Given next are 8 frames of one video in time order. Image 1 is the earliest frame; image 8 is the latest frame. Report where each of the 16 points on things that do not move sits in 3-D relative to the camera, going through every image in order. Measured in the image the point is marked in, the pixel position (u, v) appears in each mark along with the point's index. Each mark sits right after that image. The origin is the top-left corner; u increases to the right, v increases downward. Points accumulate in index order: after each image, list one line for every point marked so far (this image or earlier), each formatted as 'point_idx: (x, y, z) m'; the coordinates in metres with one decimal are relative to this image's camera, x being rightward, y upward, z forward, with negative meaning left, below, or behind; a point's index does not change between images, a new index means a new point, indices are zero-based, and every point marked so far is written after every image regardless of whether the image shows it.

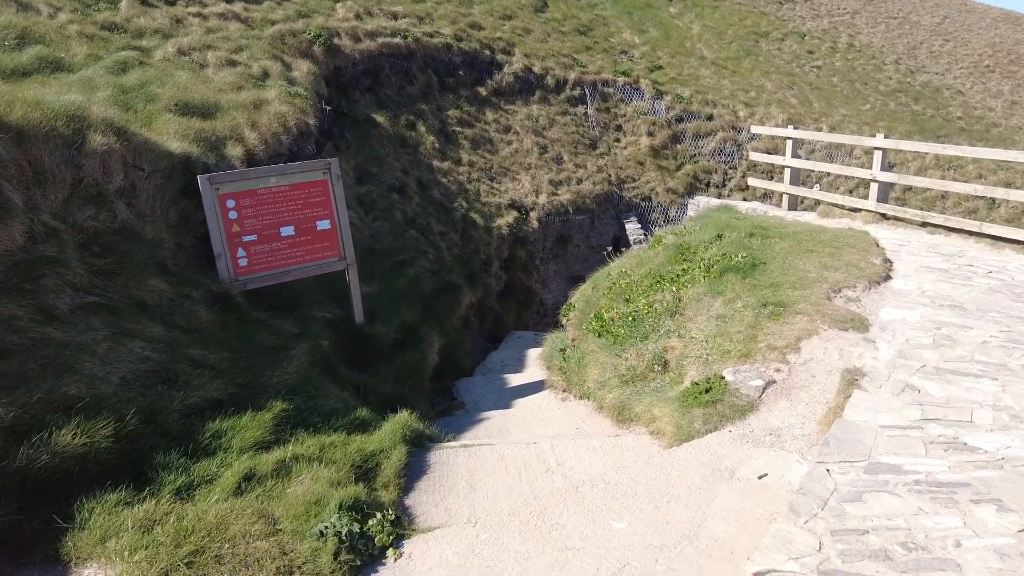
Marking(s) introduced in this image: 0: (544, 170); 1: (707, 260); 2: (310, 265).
0: (+0.9, +3.2, +17.5) m
1: (+2.6, +0.4, +8.5) m
2: (-2.4, +0.3, +7.8) m
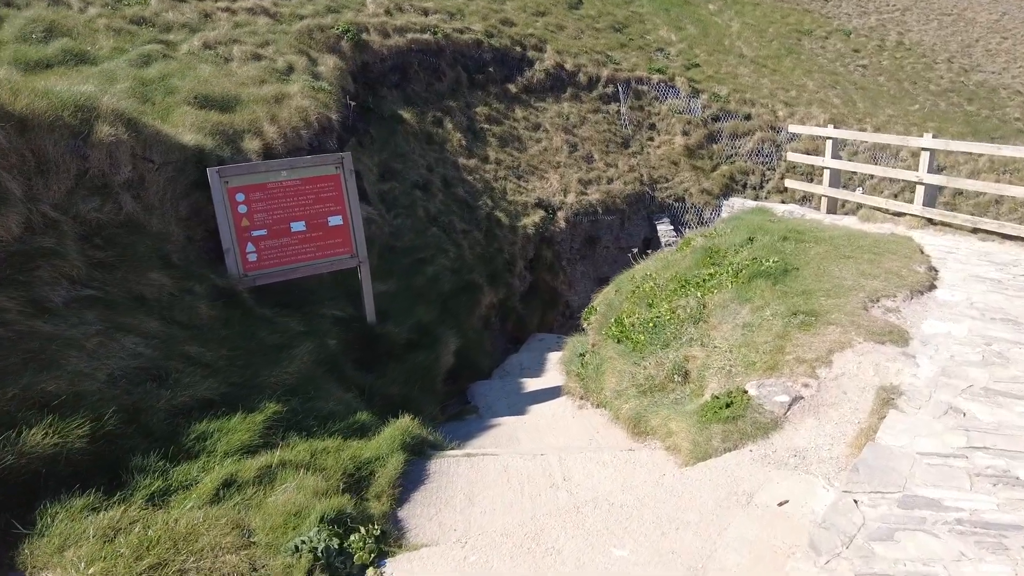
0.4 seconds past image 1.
0: (+1.6, +3.2, +17.1) m
1: (+2.8, +0.3, +8.1) m
2: (-2.3, +0.3, +7.6) m
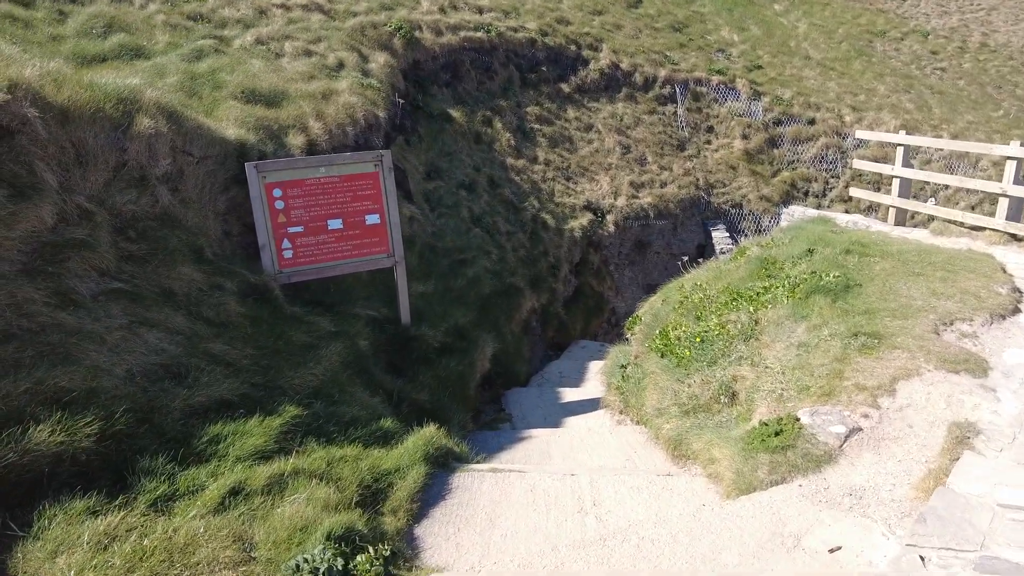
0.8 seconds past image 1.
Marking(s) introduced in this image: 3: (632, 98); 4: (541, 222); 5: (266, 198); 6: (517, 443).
0: (+2.9, +3.0, +16.7) m
1: (+3.3, +0.1, +7.5) m
2: (-1.8, +0.3, +7.5) m
3: (+3.5, +5.5, +18.8) m
4: (+0.6, +1.4, +13.8) m
5: (-2.6, +1.0, +7.0) m
6: (0.0, -1.6, +6.6) m
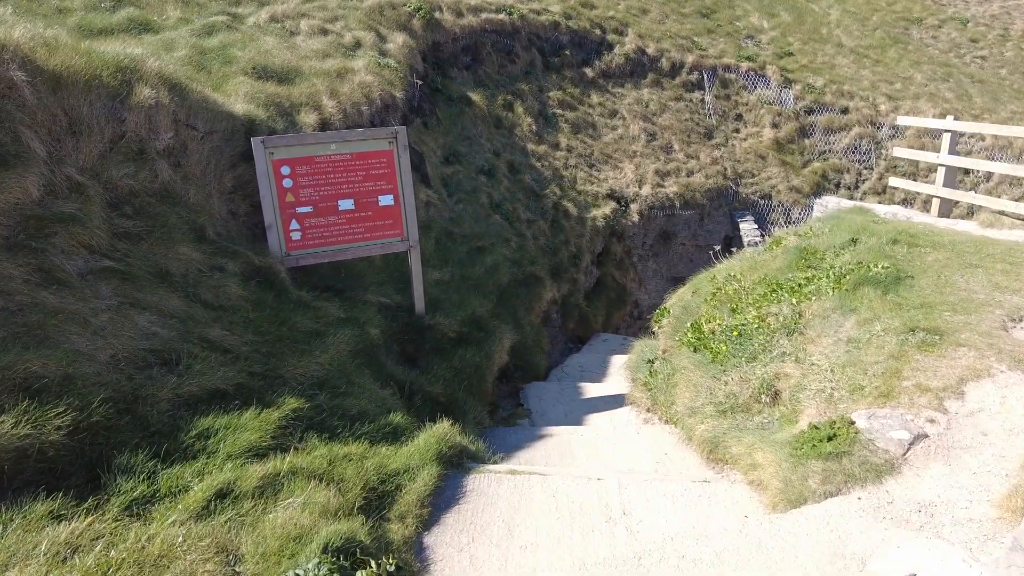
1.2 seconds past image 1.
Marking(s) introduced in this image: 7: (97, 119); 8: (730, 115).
0: (+3.4, +3.2, +16.1) m
1: (+3.5, +0.2, +6.9) m
2: (-1.6, +0.5, +7.1) m
3: (+4.1, +5.7, +18.2) m
4: (+1.0, +1.6, +13.3) m
5: (-2.4, +1.1, +6.5) m
6: (+0.2, -1.4, +6.1) m
7: (-3.6, +1.5, +5.6) m
8: (+6.2, +4.9, +18.5) m
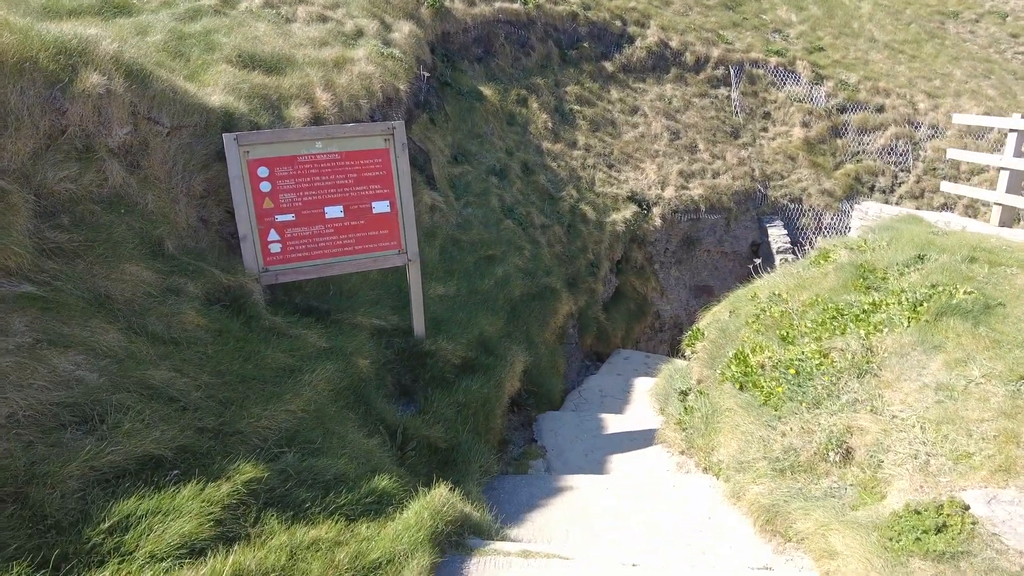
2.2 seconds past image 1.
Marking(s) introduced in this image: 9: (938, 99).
0: (+3.7, +3.0, +15.0) m
1: (+3.6, 0.0, +5.9) m
2: (-1.4, +0.3, +6.1) m
3: (+4.5, +5.5, +17.1) m
4: (+1.3, +1.4, +12.3) m
5: (-2.3, +0.9, +5.6) m
6: (+0.3, -1.7, +5.1) m
7: (-3.4, +1.3, +4.6) m
8: (+6.6, +4.7, +17.4) m
9: (+12.1, +5.4, +18.5) m
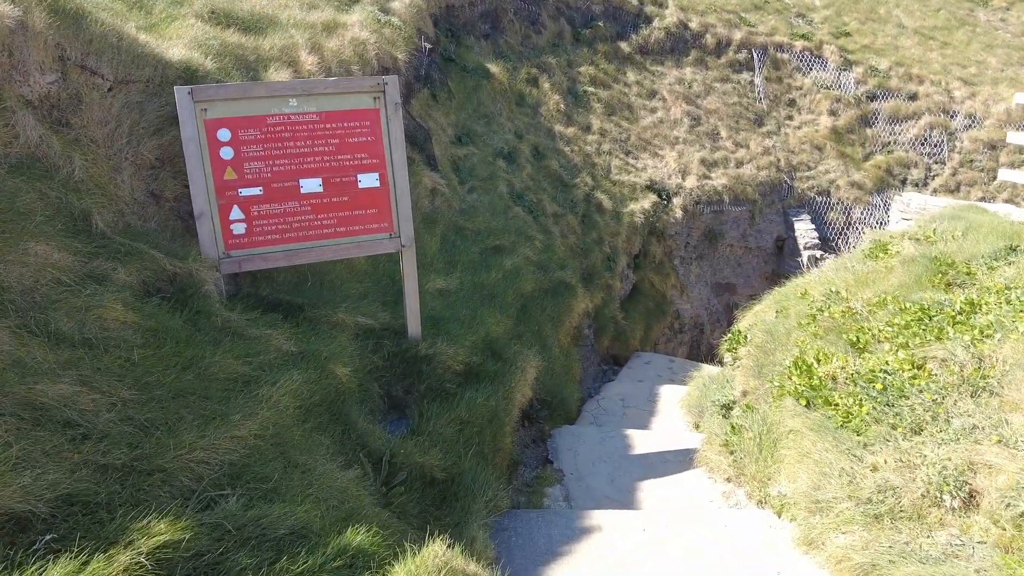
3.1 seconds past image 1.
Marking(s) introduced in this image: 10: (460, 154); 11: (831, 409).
0: (+3.9, +3.0, +13.9) m
1: (+3.7, 0.0, +4.8) m
2: (-1.3, +0.4, +5.1) m
3: (+4.7, +5.6, +16.0) m
4: (+1.4, +1.5, +11.2) m
5: (-2.2, +1.0, +4.5) m
6: (+0.4, -1.6, +4.1) m
7: (-3.3, +1.4, +3.6) m
8: (+6.8, +4.7, +16.3) m
9: (+12.4, +5.4, +17.4) m
10: (-0.8, +2.0, +9.8) m
11: (+2.2, -0.8, +4.4) m
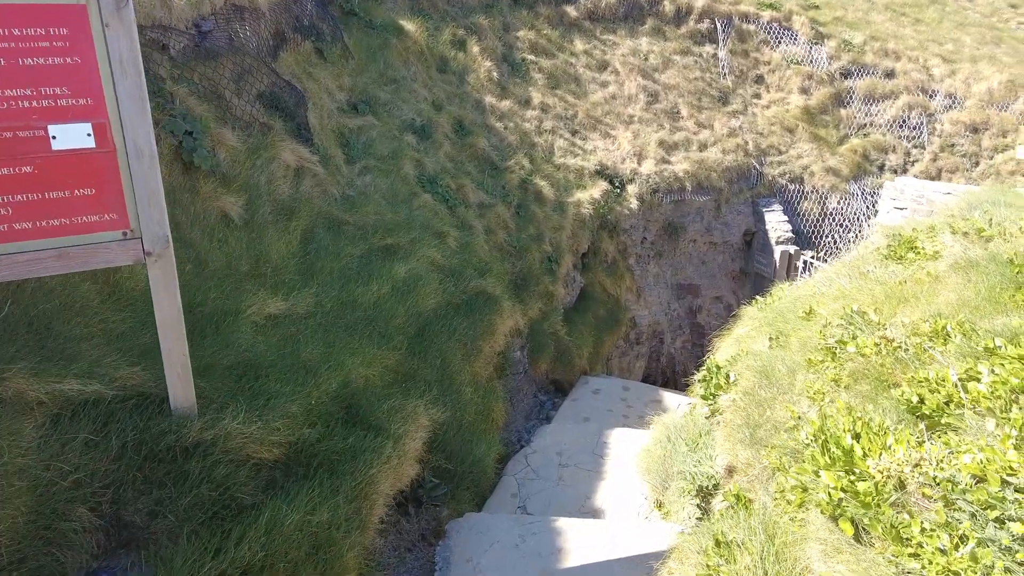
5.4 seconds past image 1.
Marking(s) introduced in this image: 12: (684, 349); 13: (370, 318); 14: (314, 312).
0: (+2.6, +3.0, +12.0) m
1: (+3.0, -0.1, +2.9) m
2: (-2.1, +0.2, +2.8) m
3: (+3.2, +5.5, +14.1) m
4: (+0.3, +1.4, +9.1) m
5: (-2.9, +0.8, +2.2) m
6: (-0.3, -1.8, +1.9) m
7: (-4.0, +1.1, +1.2) m
8: (+5.3, +4.7, +14.4) m
9: (+10.8, +5.5, +15.9) m
10: (-1.8, +1.9, +7.5) m
11: (+1.4, -1.0, +2.4) m
12: (+3.0, -1.1, +11.4) m
13: (-1.1, -0.2, +5.0) m
14: (-1.4, -0.2, +4.6) m
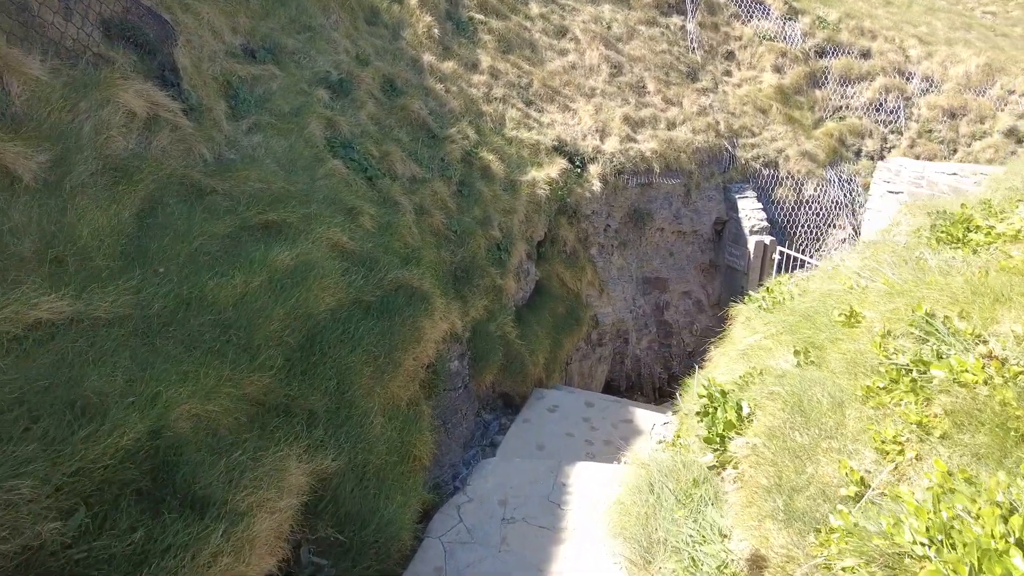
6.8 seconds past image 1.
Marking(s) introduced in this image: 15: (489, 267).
0: (+1.7, +3.1, +10.6) m
1: (+2.7, -0.1, +1.6) m
2: (-2.4, +0.2, +1.2) m
3: (+2.2, +5.6, +12.7) m
4: (-0.4, +1.4, +7.6) m
5: (-3.1, +0.8, +0.6) m
6: (-0.5, -1.8, +0.5) m
7: (-4.2, +1.2, -0.5) m
8: (+4.3, +4.9, +13.2) m
9: (+9.6, +5.6, +15.0) m
10: (-2.4, +1.9, +5.9) m
11: (+1.2, -0.9, +1.0) m
12: (+2.2, -1.0, +10.1) m
13: (-1.5, -0.2, +3.5) m
14: (-1.8, -0.1, +3.0) m
15: (-0.3, +0.2, +6.6) m
